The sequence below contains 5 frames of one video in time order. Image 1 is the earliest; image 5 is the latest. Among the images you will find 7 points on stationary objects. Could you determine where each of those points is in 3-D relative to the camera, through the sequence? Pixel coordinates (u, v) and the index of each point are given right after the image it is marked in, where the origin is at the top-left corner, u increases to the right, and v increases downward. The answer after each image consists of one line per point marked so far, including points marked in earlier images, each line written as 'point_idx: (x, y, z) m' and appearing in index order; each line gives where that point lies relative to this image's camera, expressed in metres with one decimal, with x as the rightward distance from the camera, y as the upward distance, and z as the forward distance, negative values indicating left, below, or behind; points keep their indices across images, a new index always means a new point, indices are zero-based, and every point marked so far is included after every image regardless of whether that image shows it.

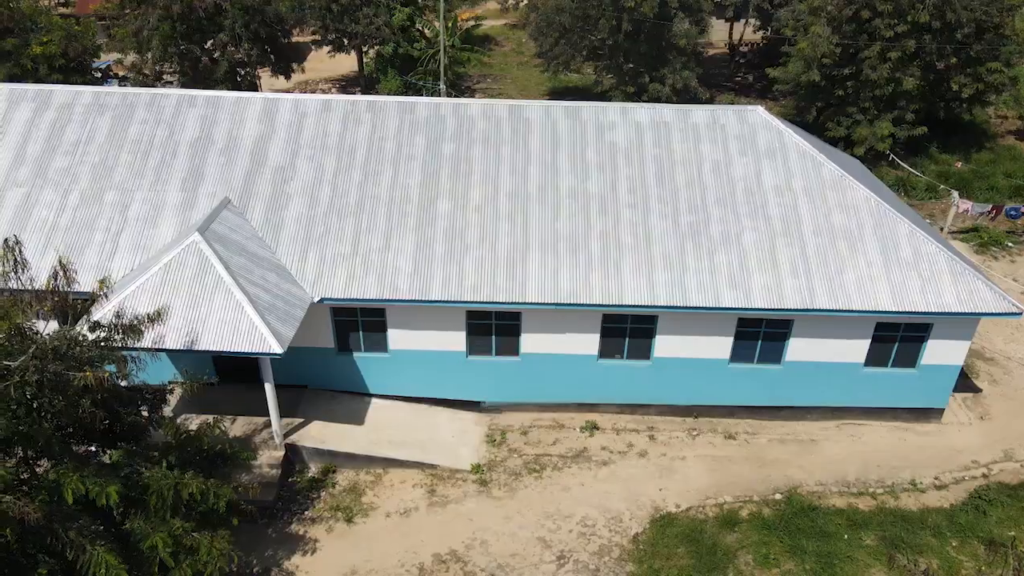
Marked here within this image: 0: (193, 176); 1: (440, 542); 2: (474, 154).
0: (-7.6, +2.7, +17.9) m
1: (-1.4, -5.2, +15.2) m
2: (-0.9, +3.3, +18.5) m
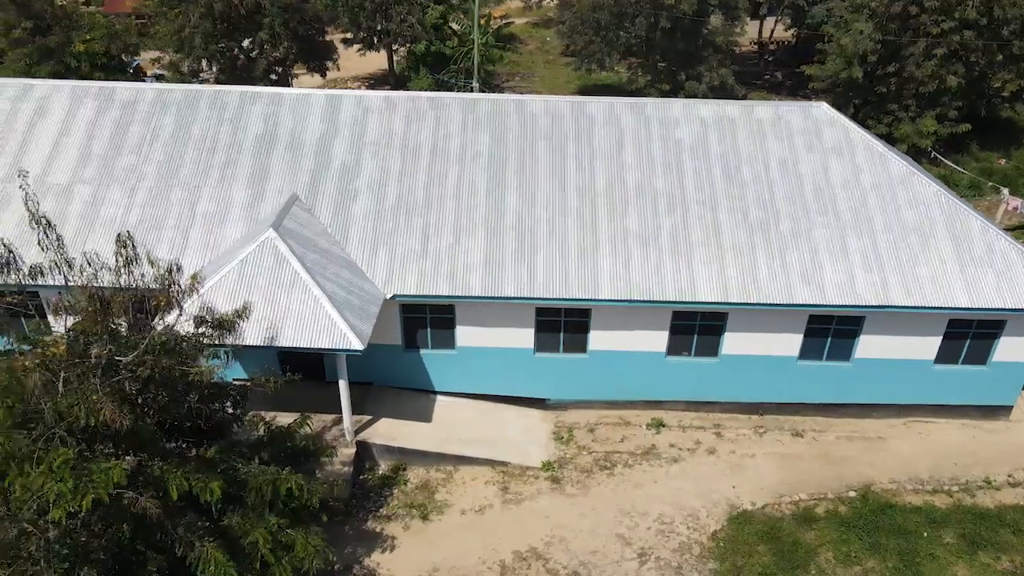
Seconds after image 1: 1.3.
0: (-6.0, +2.7, +17.9) m
1: (+0.2, -5.1, +15.2) m
2: (+0.7, +3.4, +18.4) m
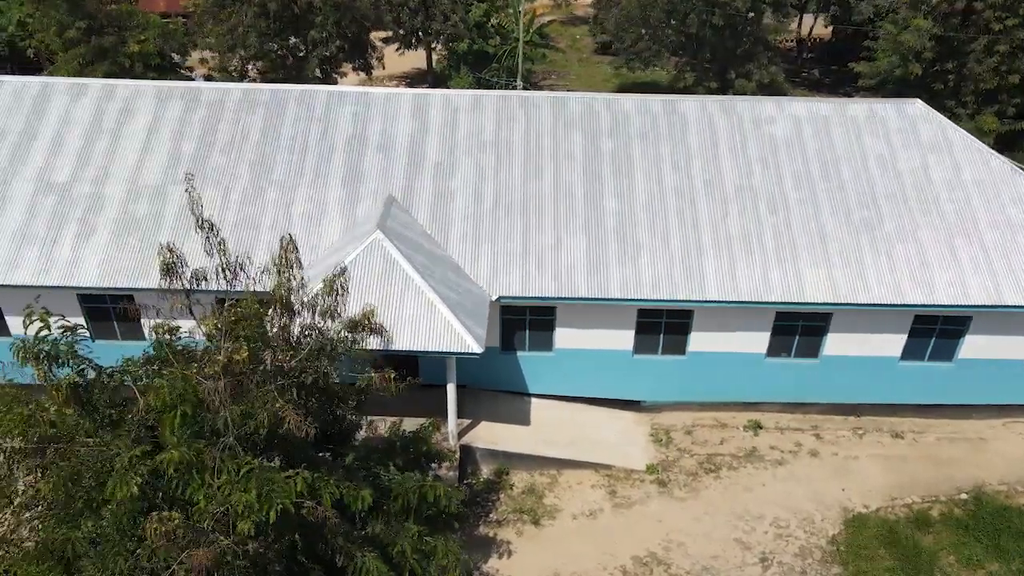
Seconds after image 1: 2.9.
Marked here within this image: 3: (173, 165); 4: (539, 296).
0: (-3.7, +2.7, +17.7) m
1: (+2.5, -5.1, +15.0) m
2: (+3.0, +3.4, +18.2) m
3: (-8.0, +2.9, +17.7) m
4: (+0.6, -0.2, +16.2) m
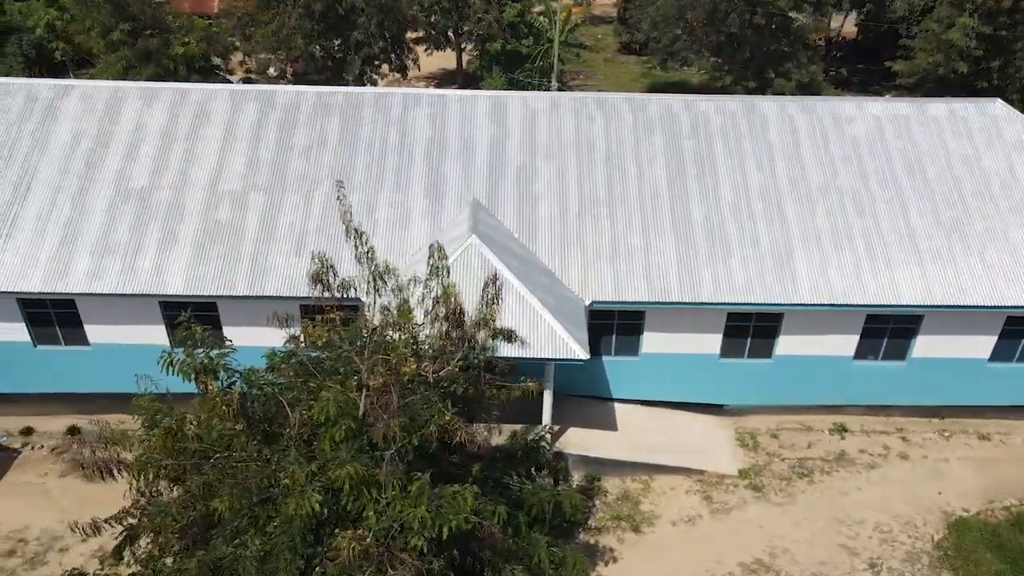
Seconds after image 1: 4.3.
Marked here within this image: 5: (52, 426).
0: (-1.8, +2.6, +17.4) m
1: (+4.5, -5.2, +14.8) m
2: (+4.9, +3.3, +18.0) m
3: (-6.1, +2.8, +17.5) m
4: (+2.6, -0.3, +16.0) m
5: (-11.1, -3.3, +18.1) m
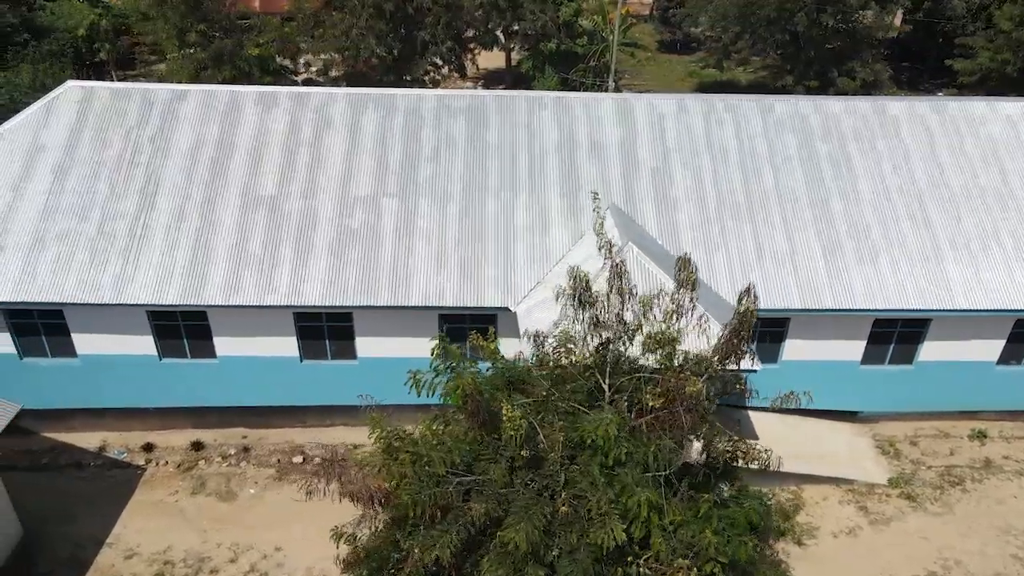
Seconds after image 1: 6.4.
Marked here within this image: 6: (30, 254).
0: (+1.3, +2.4, +17.0) m
1: (+7.7, -5.3, +14.5) m
2: (+8.0, +3.2, +17.7) m
3: (-3.0, +2.5, +17.0) m
4: (+5.7, -0.4, +15.6) m
5: (-7.9, -3.6, +17.6) m
6: (-10.1, +0.7, +15.6) m
